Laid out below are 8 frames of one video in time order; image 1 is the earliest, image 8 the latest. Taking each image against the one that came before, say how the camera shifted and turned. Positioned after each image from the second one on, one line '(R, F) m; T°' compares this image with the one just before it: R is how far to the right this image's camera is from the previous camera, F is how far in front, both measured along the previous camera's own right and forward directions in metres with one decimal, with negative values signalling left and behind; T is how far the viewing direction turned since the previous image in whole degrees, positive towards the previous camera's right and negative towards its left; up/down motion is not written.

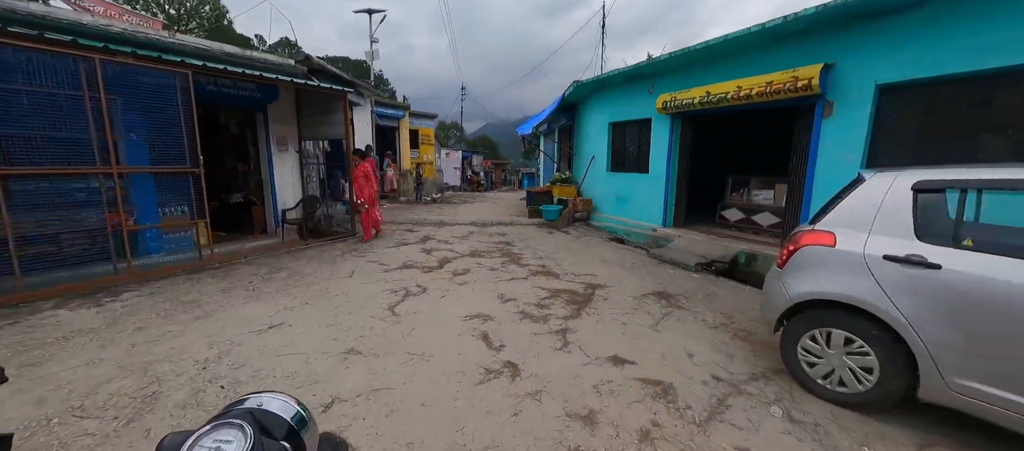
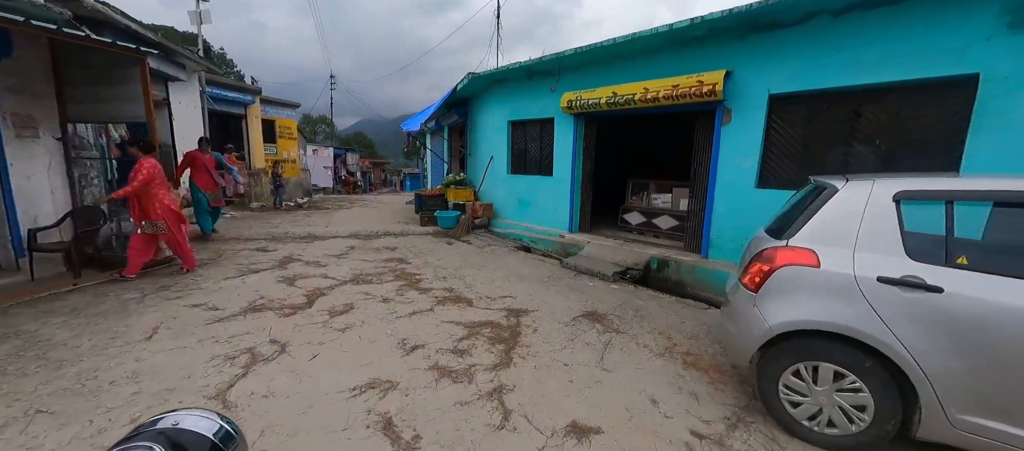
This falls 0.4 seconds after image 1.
(-0.2, +1.0) m; +18°
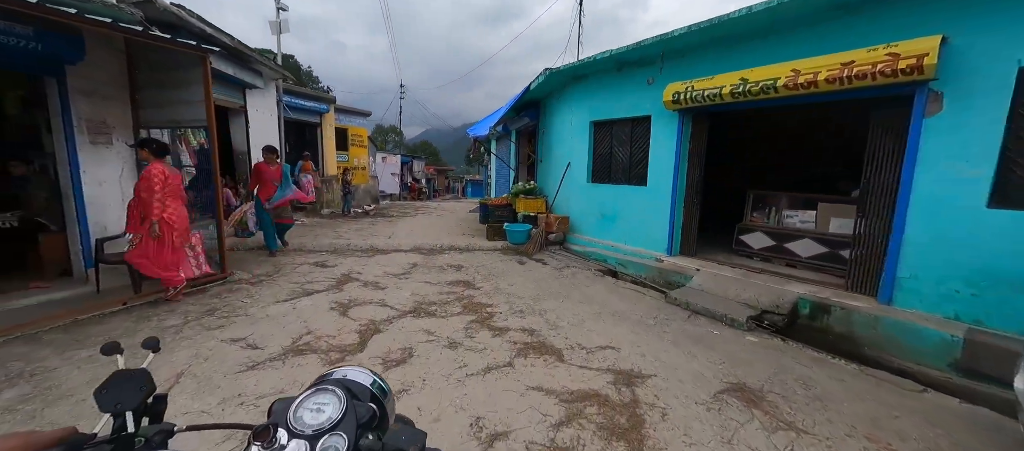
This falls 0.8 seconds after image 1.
(-0.4, +1.0) m; -9°
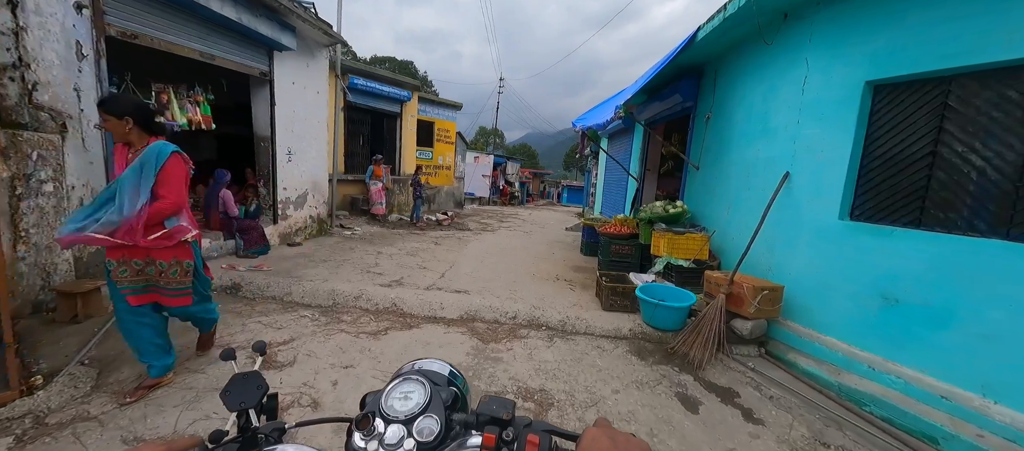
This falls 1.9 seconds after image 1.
(-0.5, +3.2) m; -14°
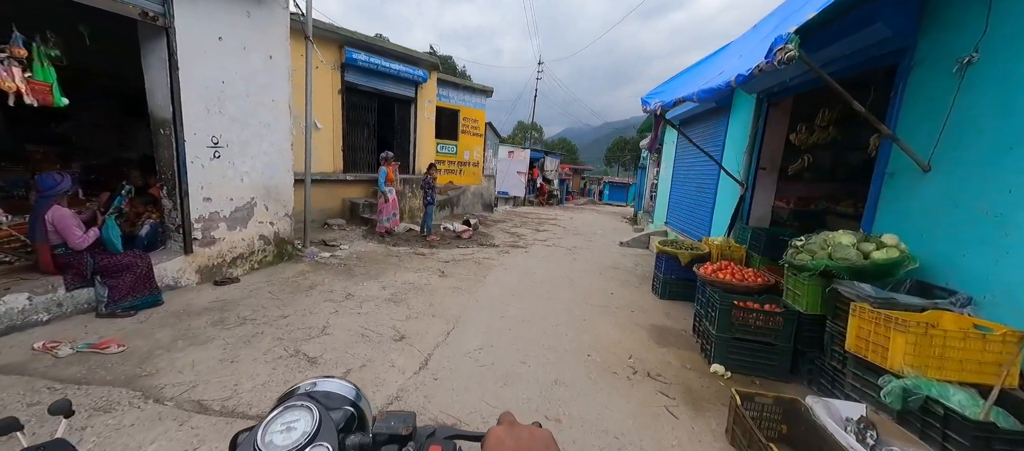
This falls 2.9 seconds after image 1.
(0.0, +2.4) m; -6°
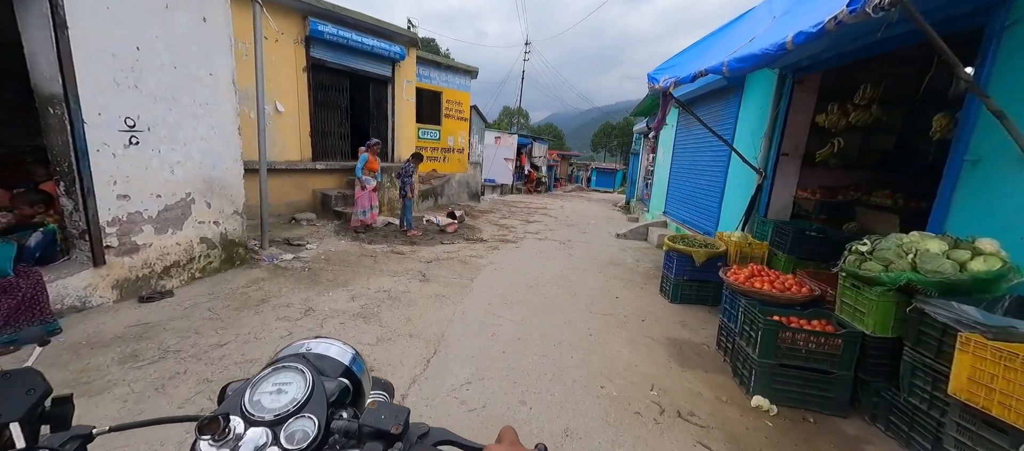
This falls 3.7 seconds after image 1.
(-0.1, +0.7) m; +2°
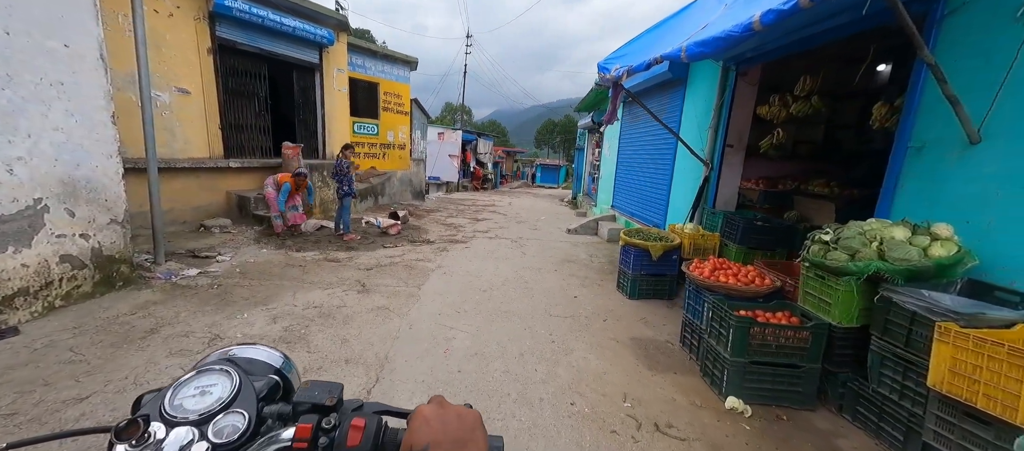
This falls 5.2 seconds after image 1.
(0.0, +0.4) m; +8°
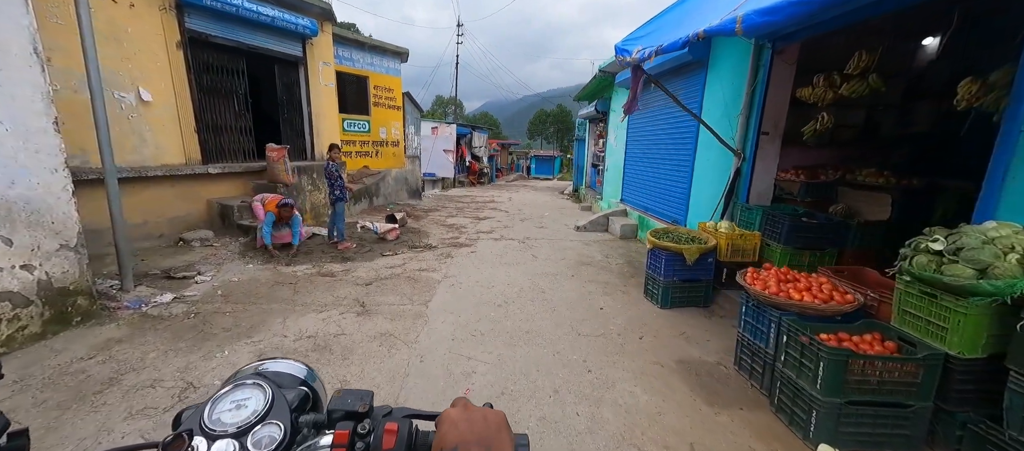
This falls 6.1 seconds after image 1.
(-0.2, +0.5) m; +1°
